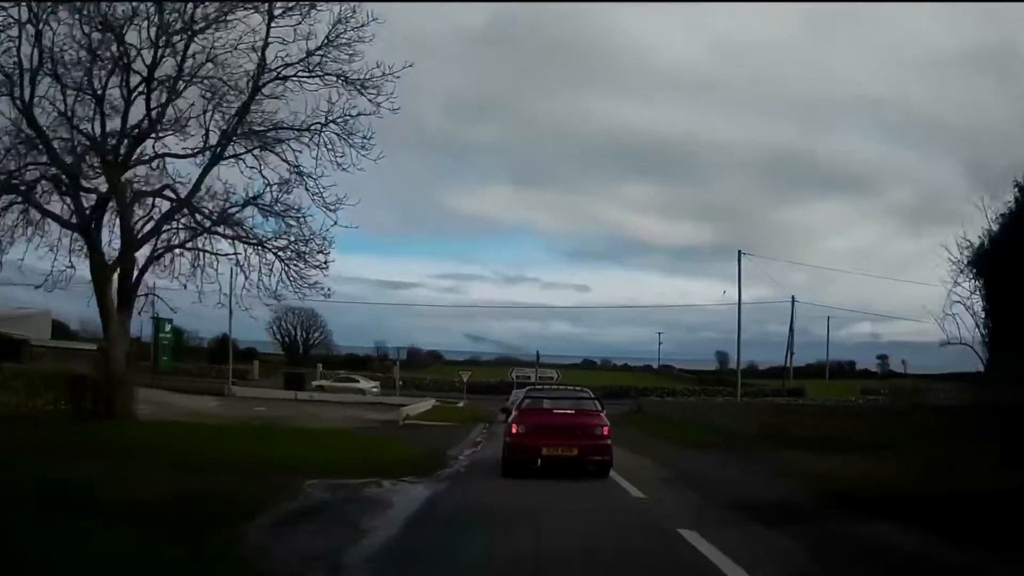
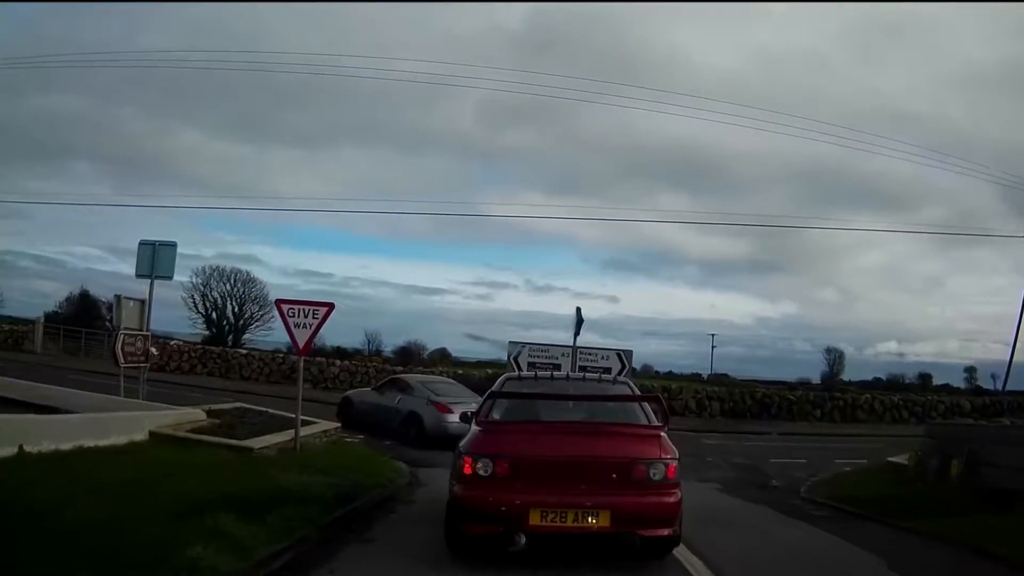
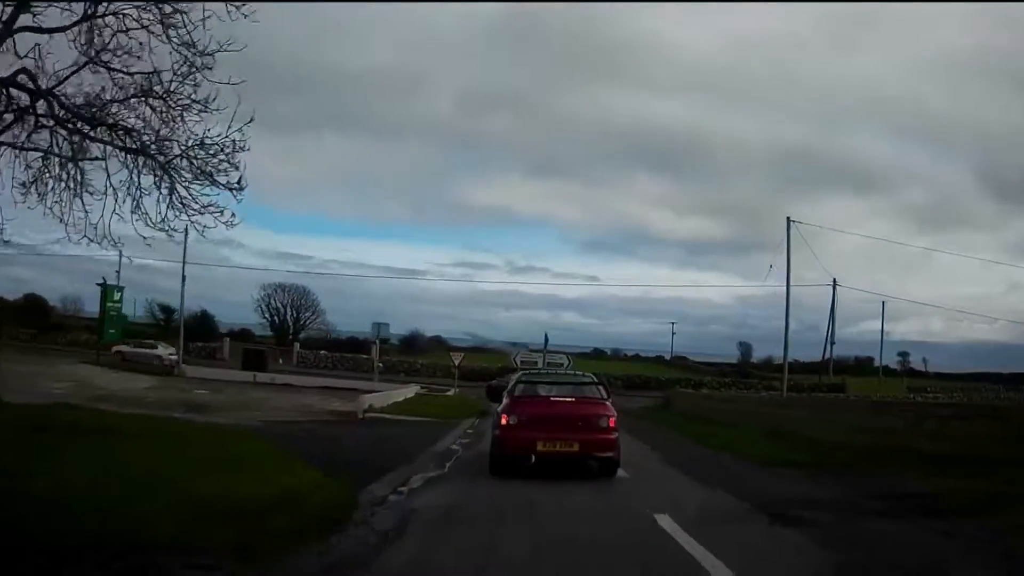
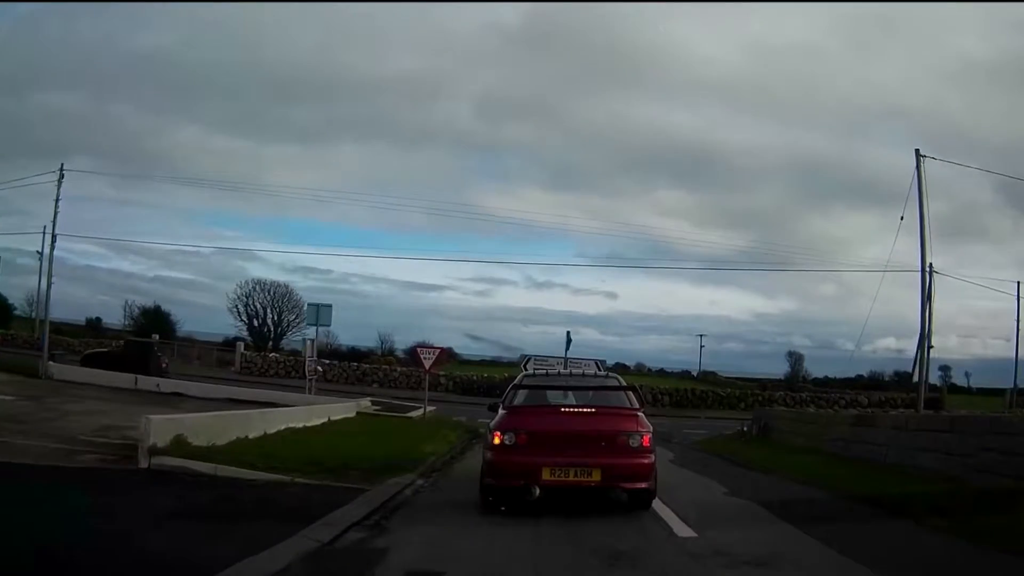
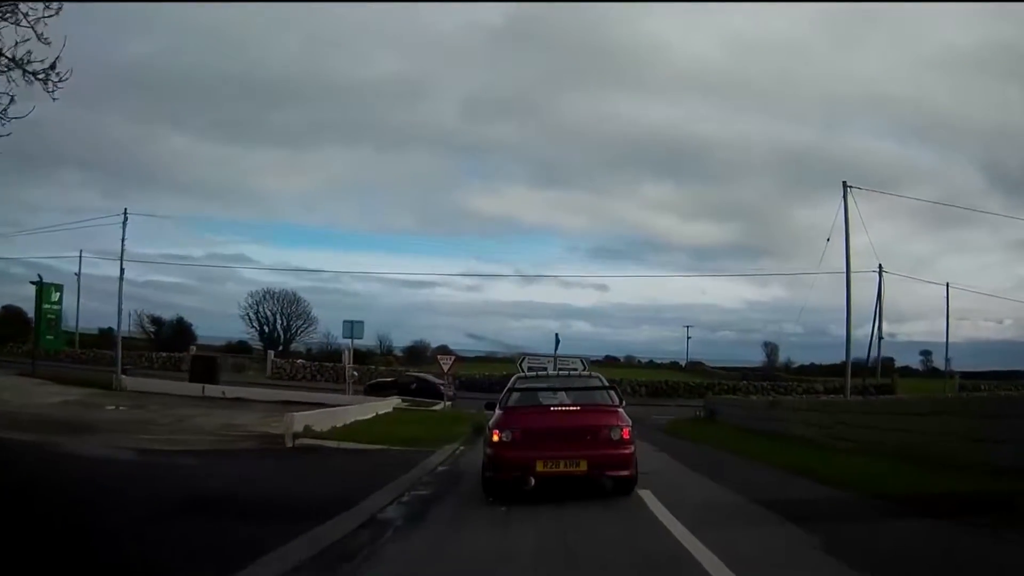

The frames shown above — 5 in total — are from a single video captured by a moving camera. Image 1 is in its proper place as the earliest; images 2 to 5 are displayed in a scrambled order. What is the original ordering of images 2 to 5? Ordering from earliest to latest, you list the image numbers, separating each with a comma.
3, 5, 4, 2
